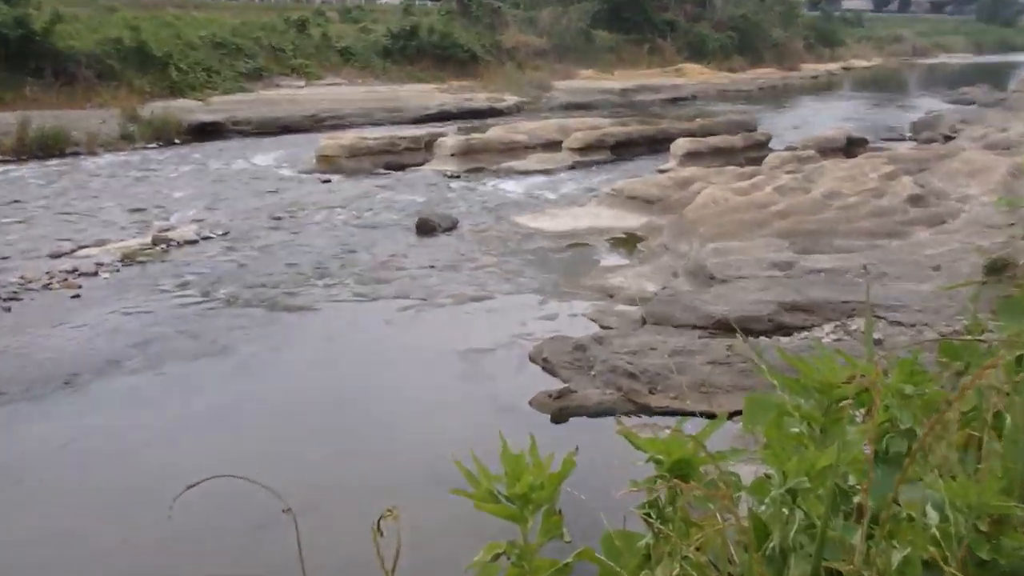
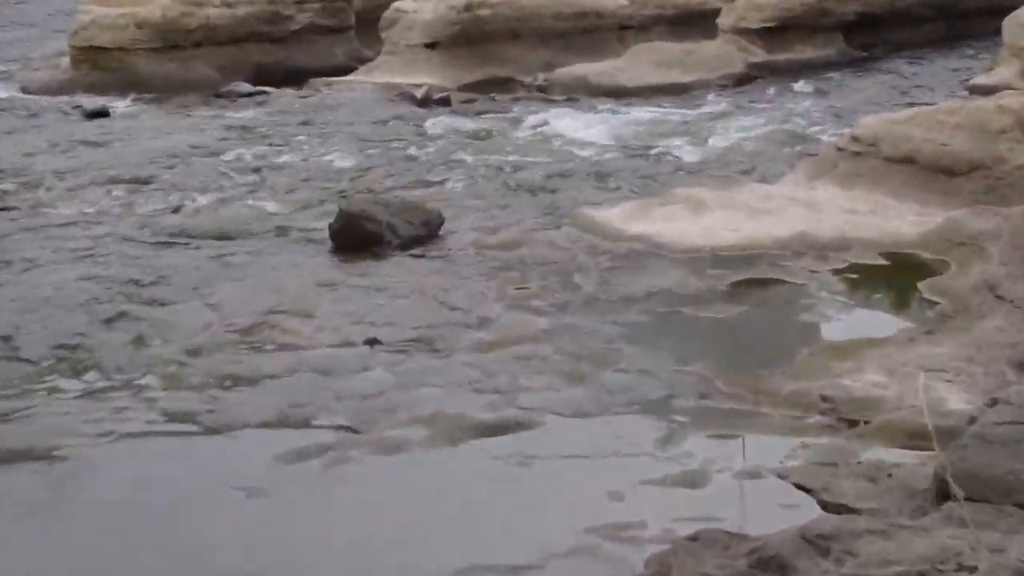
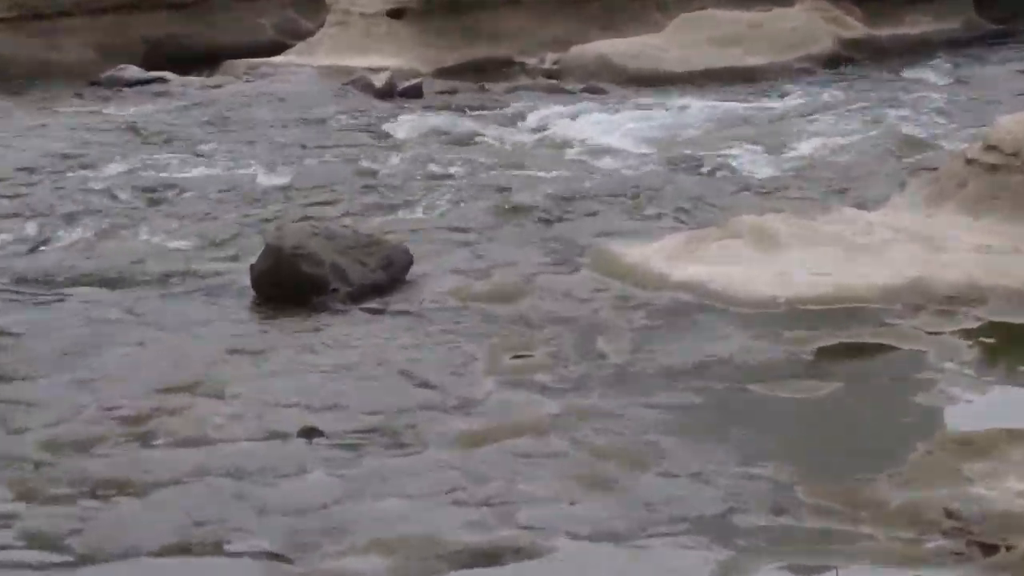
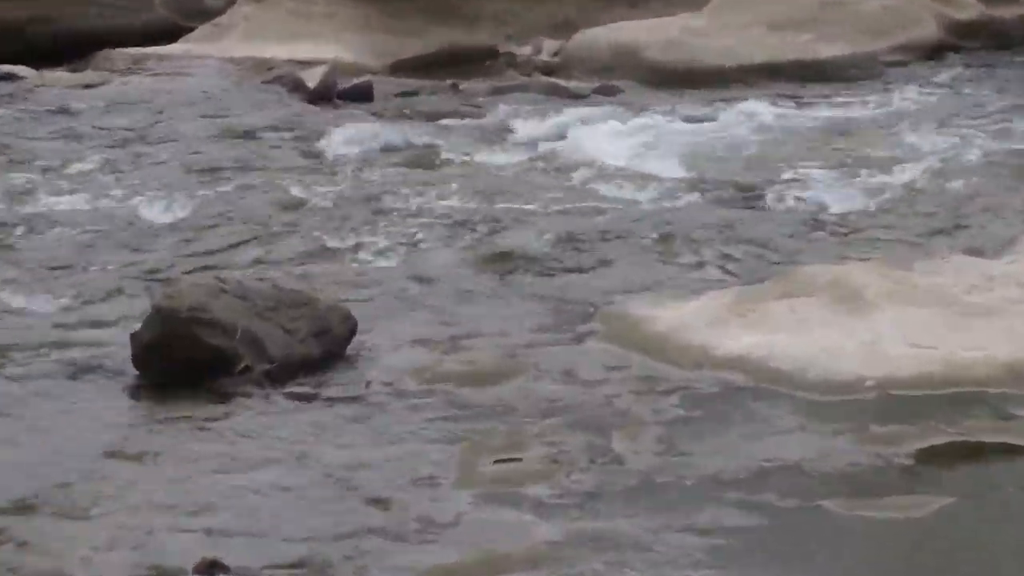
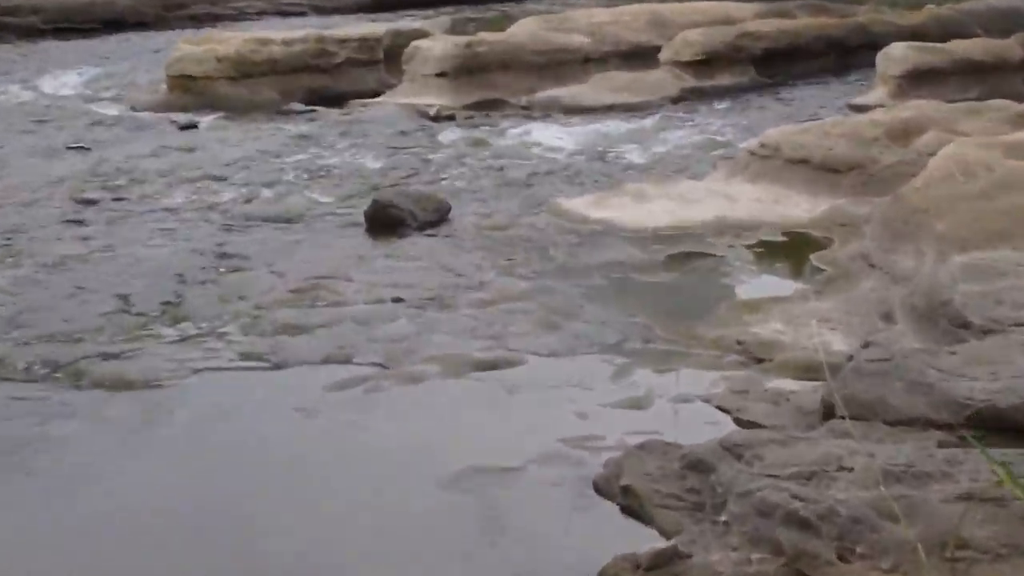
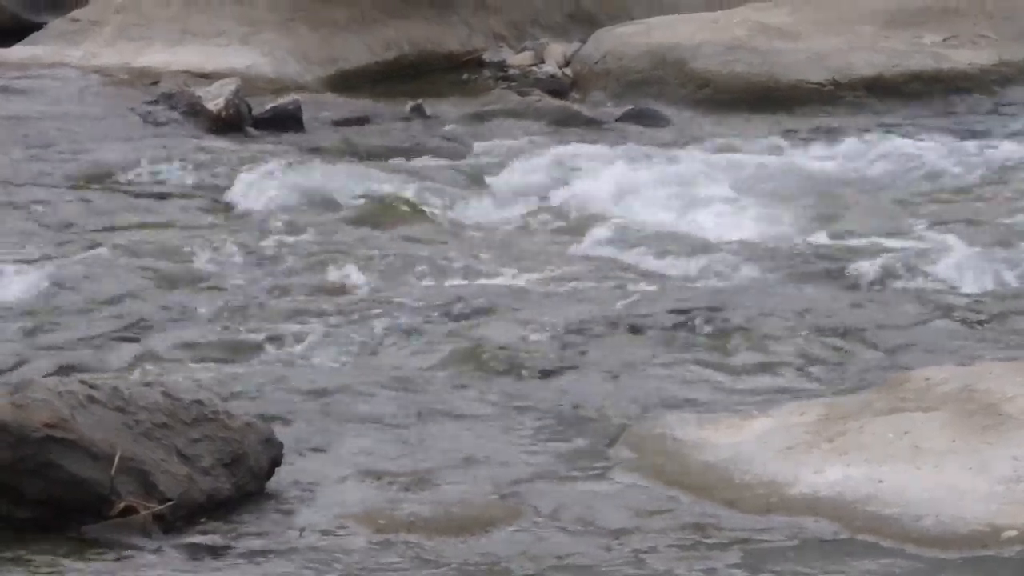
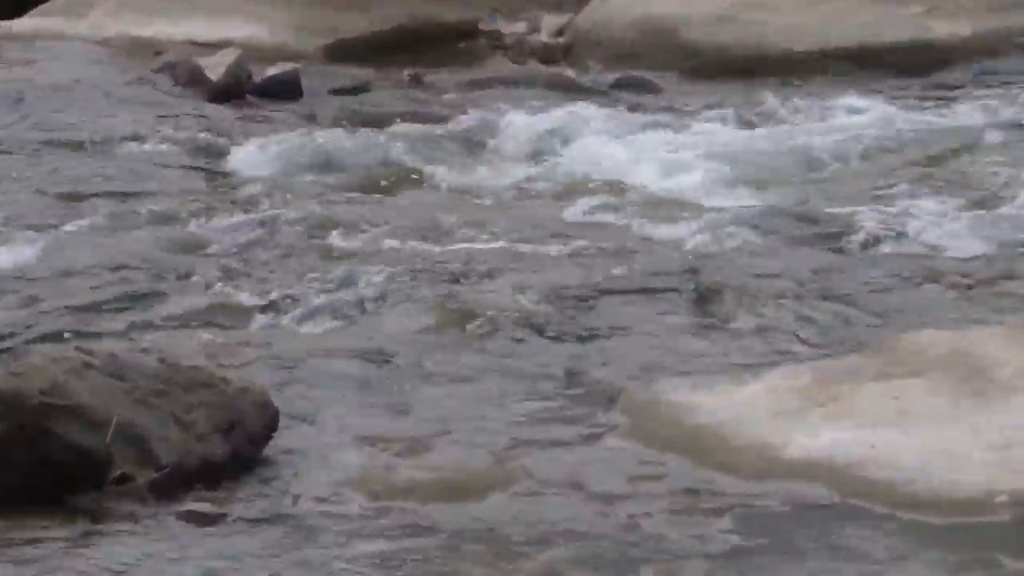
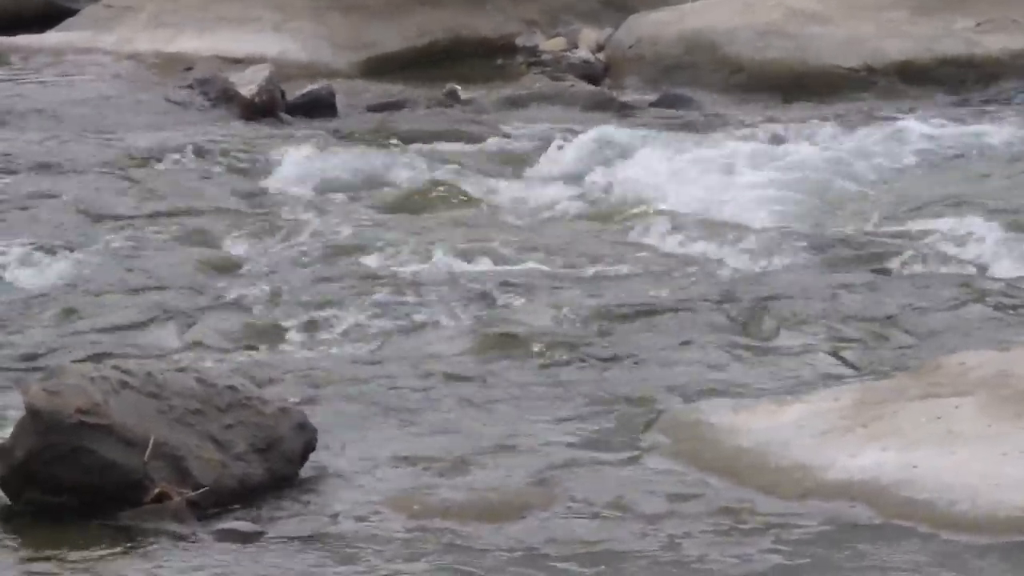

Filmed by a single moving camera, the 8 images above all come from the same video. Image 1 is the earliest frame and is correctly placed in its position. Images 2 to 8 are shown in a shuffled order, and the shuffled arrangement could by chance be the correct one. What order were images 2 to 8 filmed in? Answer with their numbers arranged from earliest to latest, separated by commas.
5, 2, 3, 4, 7, 6, 8
